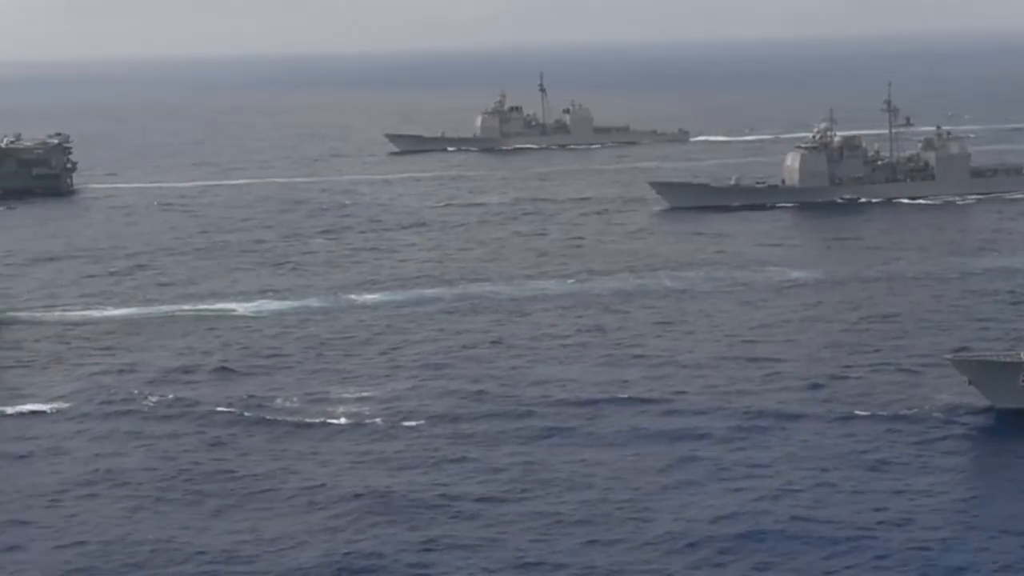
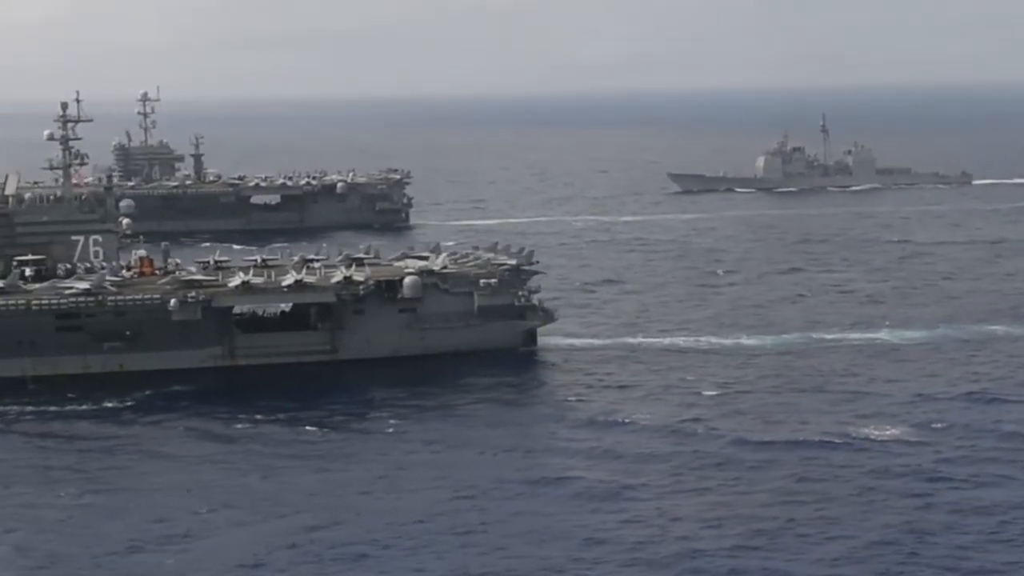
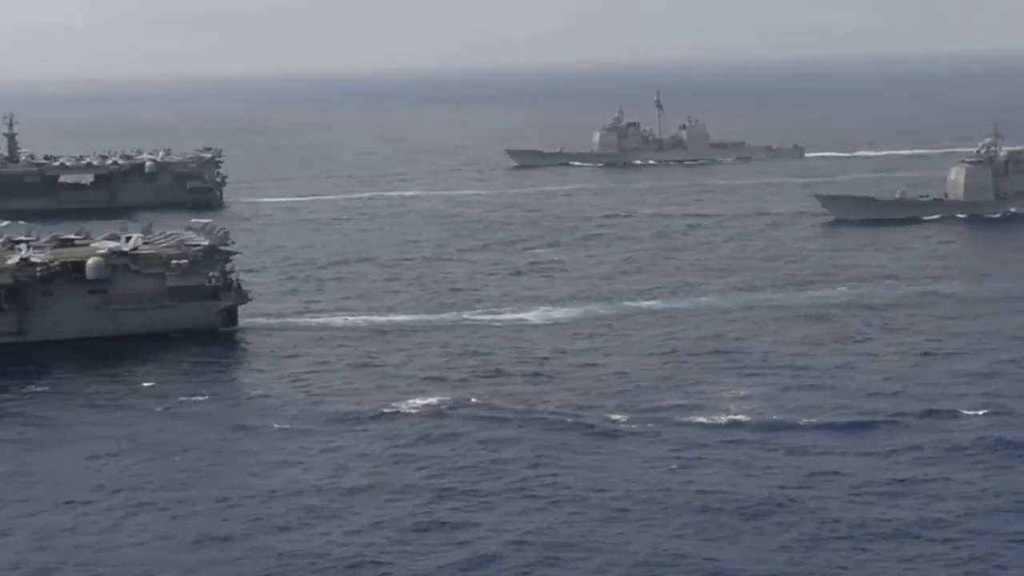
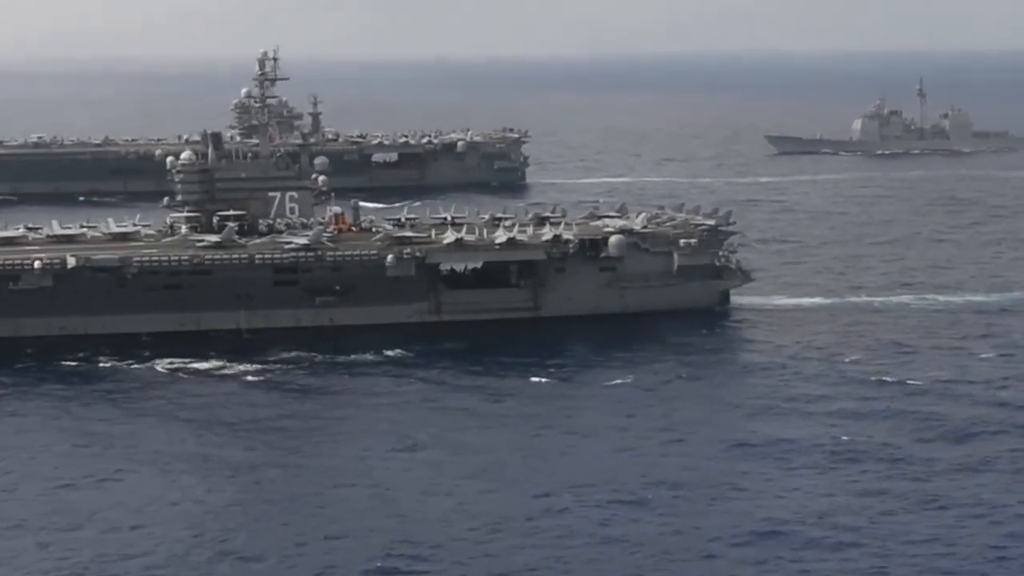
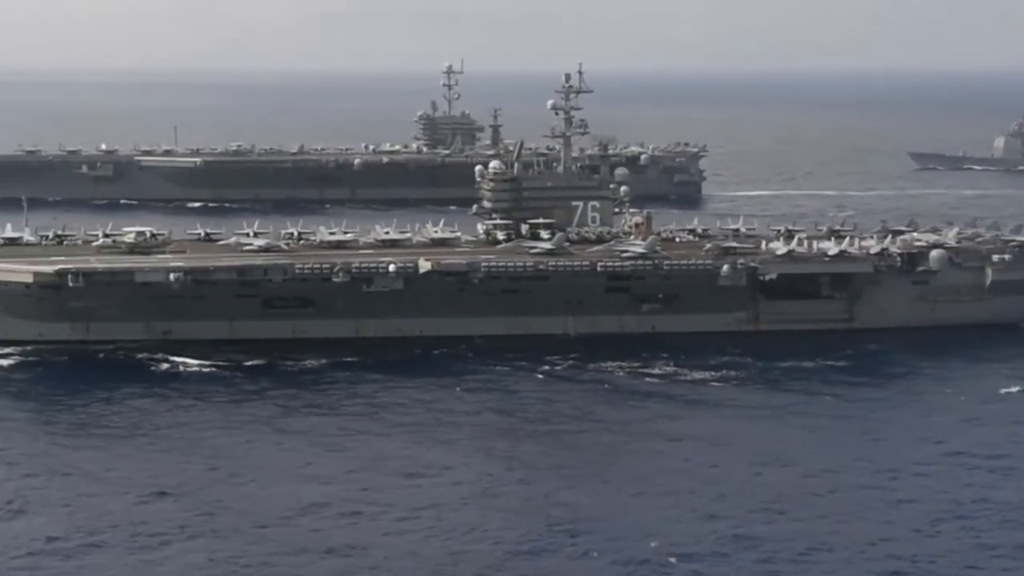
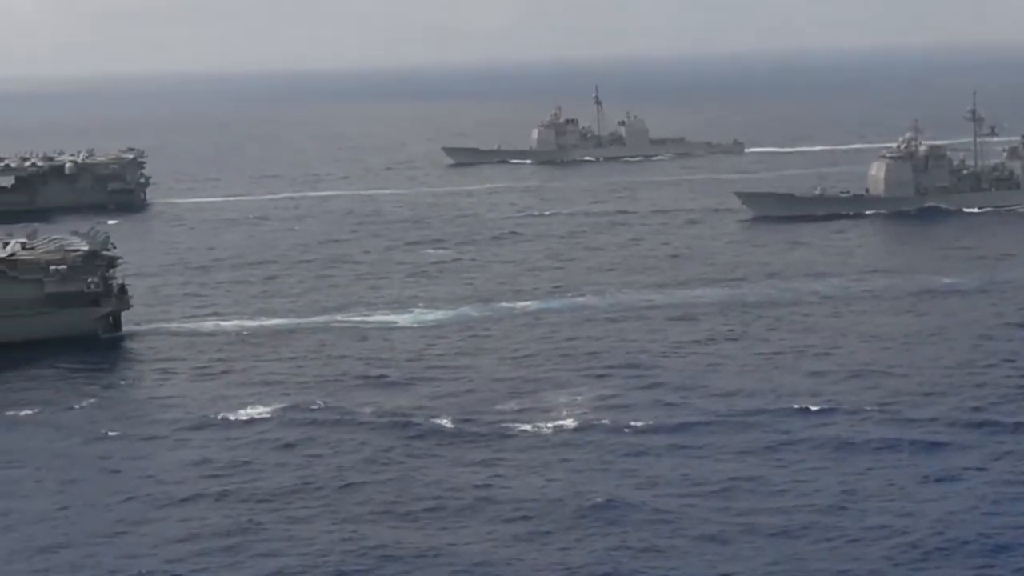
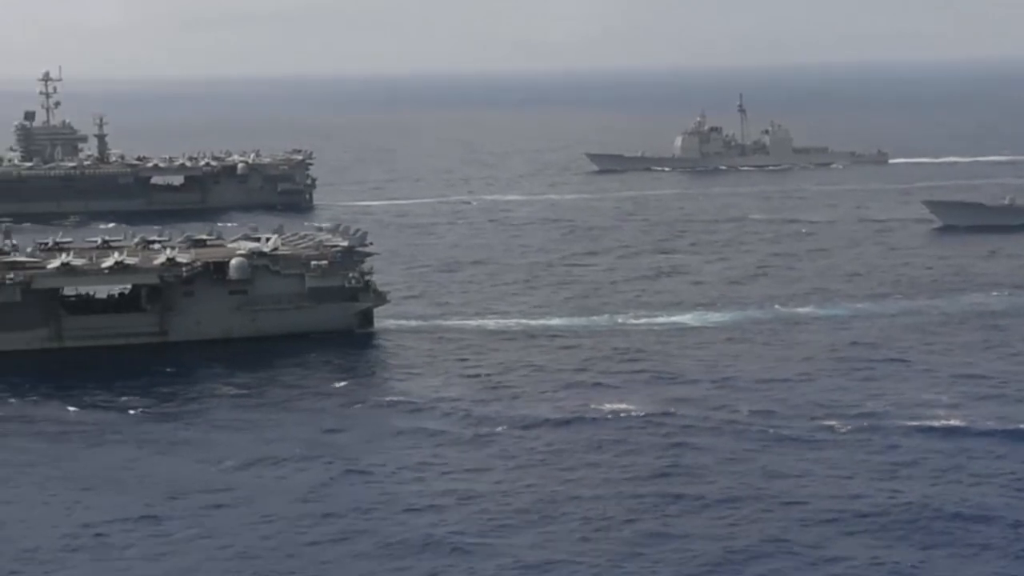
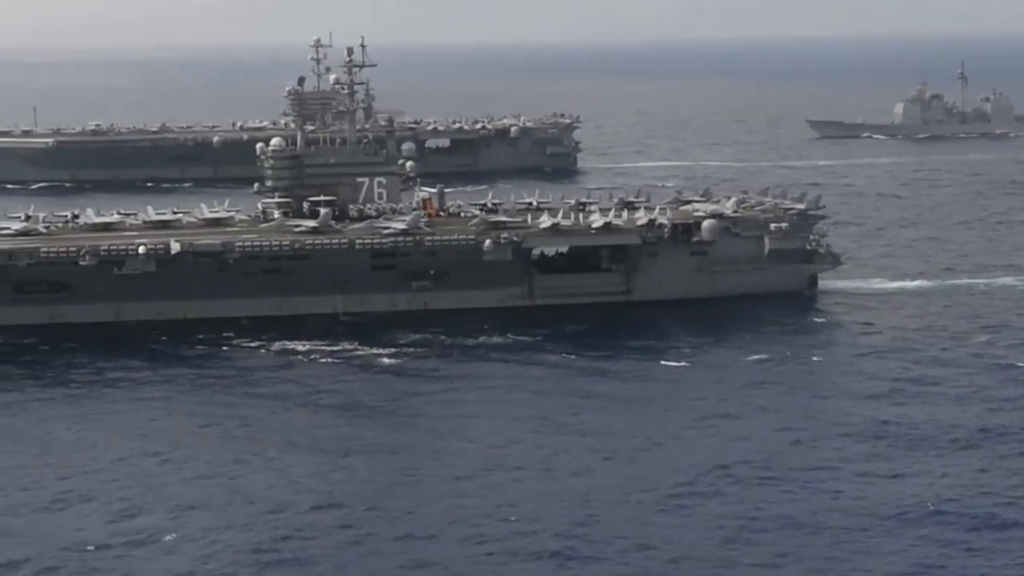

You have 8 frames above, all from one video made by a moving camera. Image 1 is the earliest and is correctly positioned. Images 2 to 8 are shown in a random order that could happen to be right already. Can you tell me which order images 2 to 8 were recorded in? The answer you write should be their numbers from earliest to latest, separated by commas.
6, 3, 7, 2, 4, 8, 5
